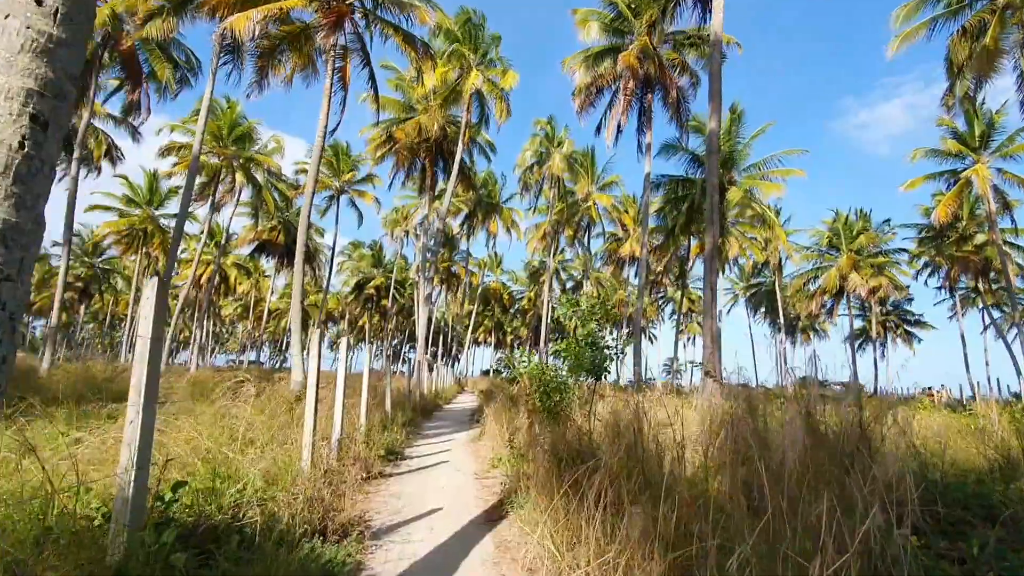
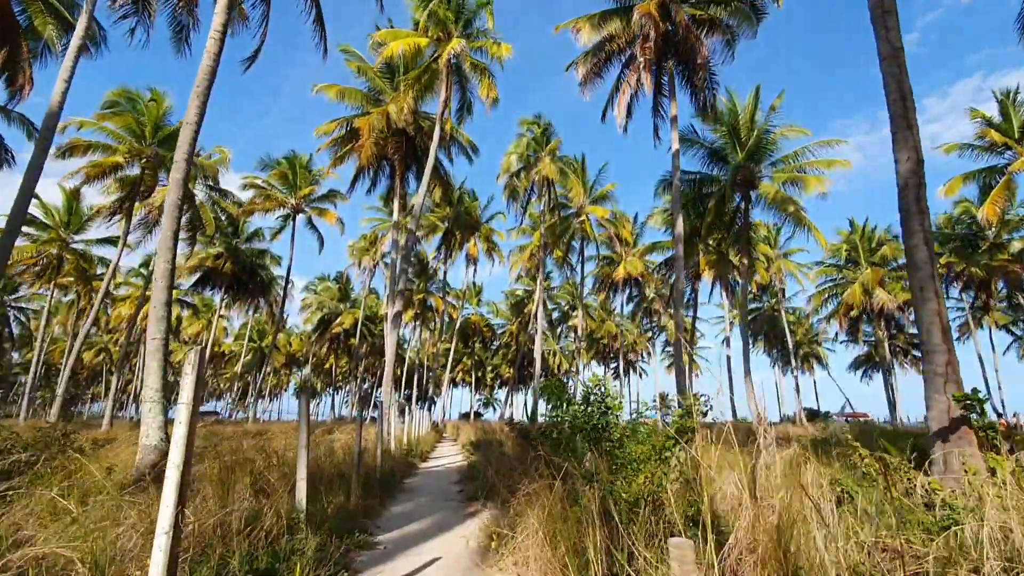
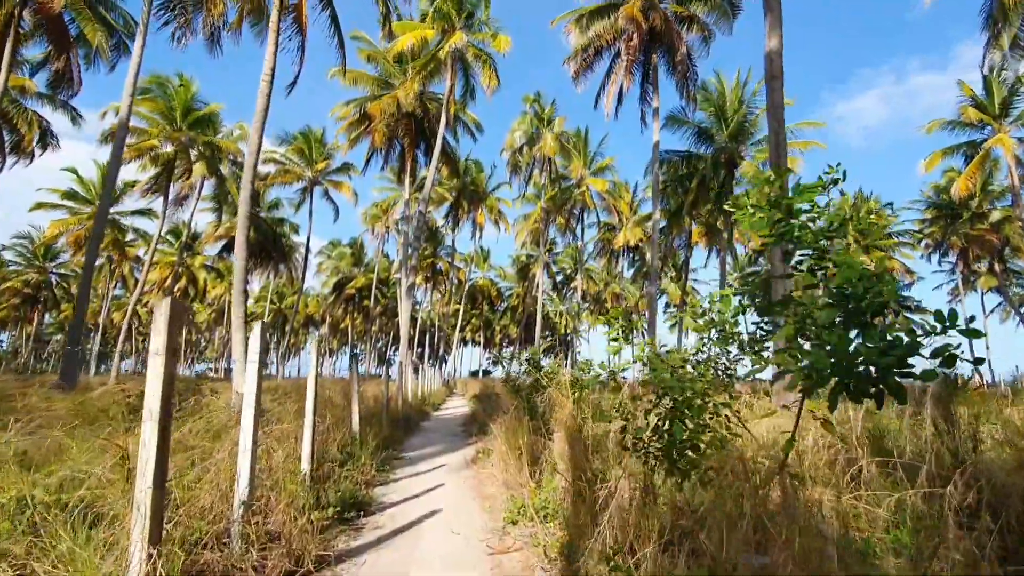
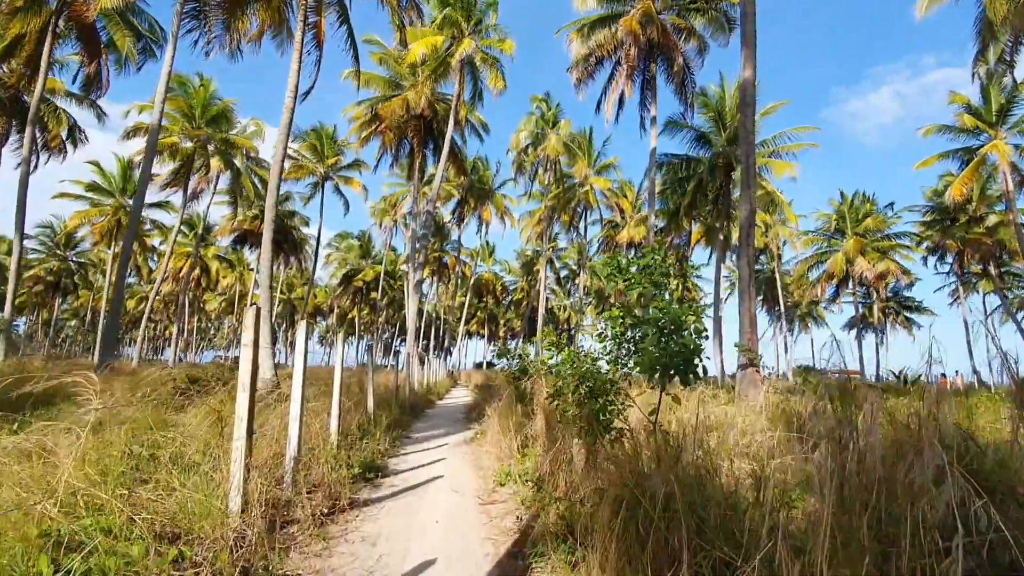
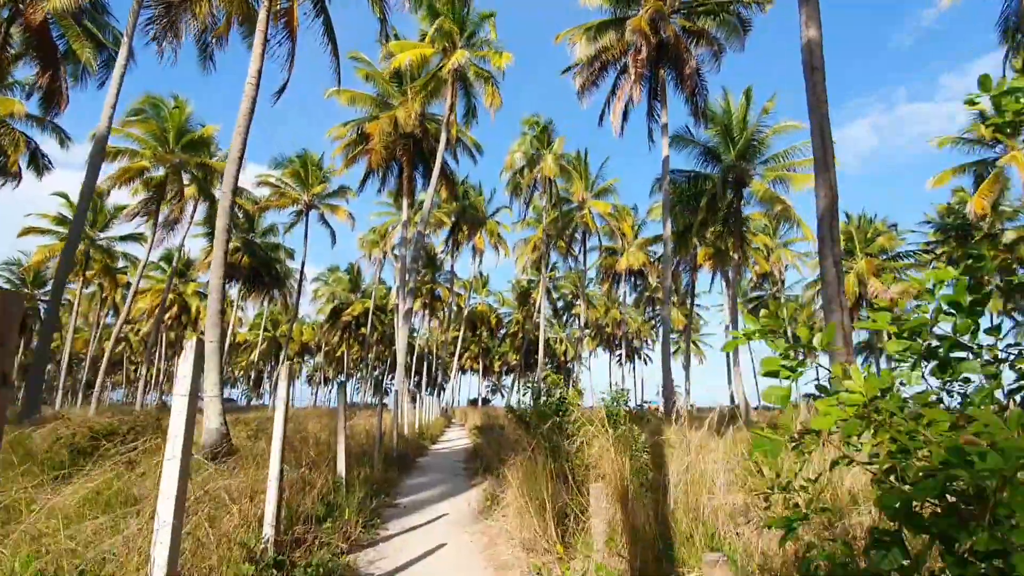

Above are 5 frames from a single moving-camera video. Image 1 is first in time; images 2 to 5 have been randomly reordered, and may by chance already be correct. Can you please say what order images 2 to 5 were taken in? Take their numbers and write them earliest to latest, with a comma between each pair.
4, 3, 5, 2
